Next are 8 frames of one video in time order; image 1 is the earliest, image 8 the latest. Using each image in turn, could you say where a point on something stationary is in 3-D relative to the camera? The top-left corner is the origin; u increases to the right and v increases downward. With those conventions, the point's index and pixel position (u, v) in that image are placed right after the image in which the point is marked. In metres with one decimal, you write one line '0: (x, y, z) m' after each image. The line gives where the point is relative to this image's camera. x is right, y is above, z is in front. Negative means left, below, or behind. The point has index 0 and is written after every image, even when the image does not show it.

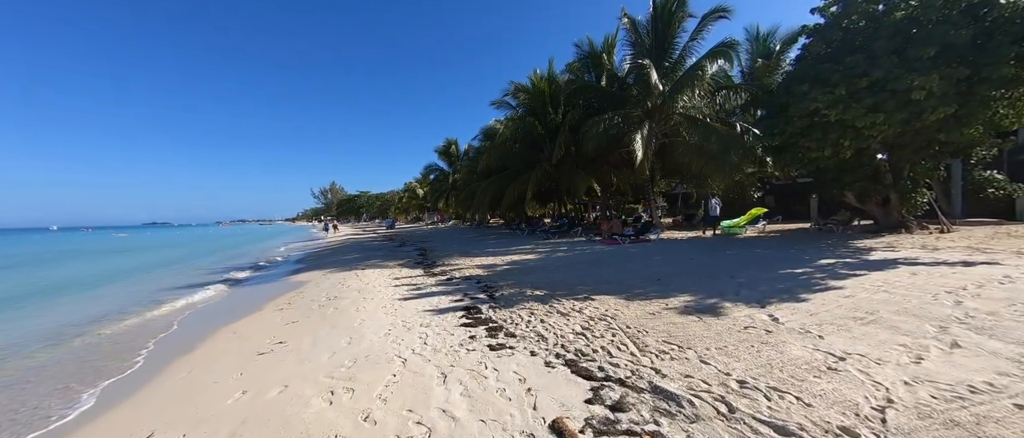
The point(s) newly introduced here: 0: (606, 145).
0: (+4.6, +3.6, +15.9) m
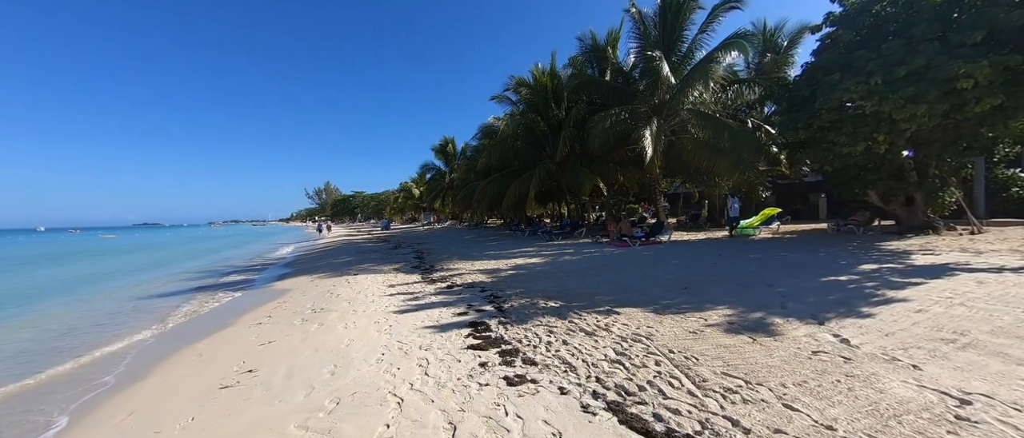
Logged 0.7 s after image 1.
0: (+4.7, +3.6, +15.2) m
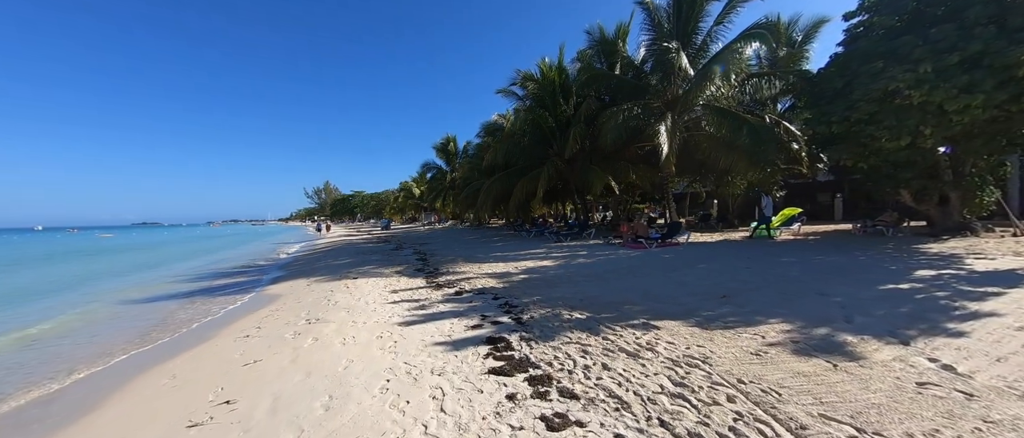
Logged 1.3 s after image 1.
0: (+5.0, +3.5, +14.5) m
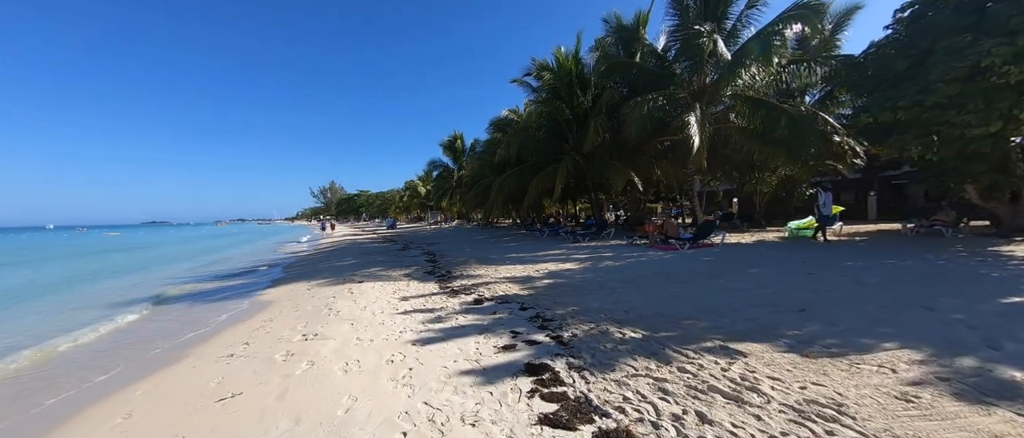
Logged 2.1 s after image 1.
0: (+5.7, +3.6, +13.5) m
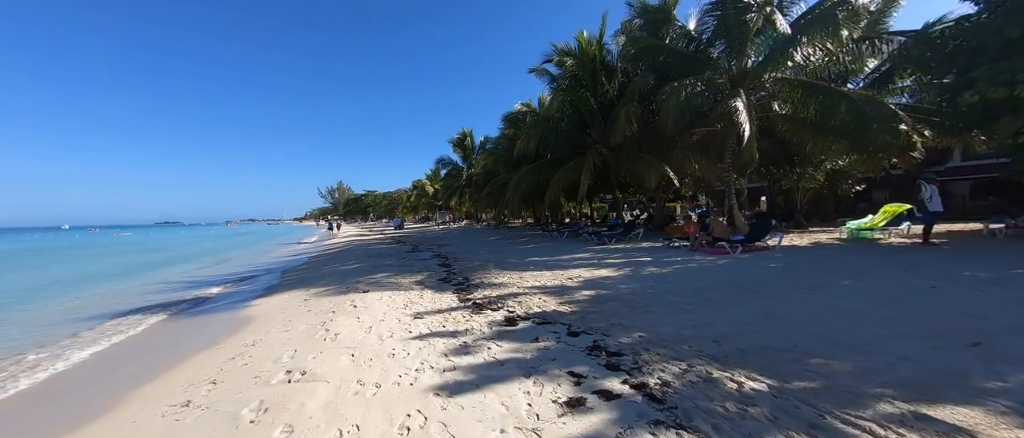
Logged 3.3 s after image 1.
0: (+6.4, +3.6, +12.1) m
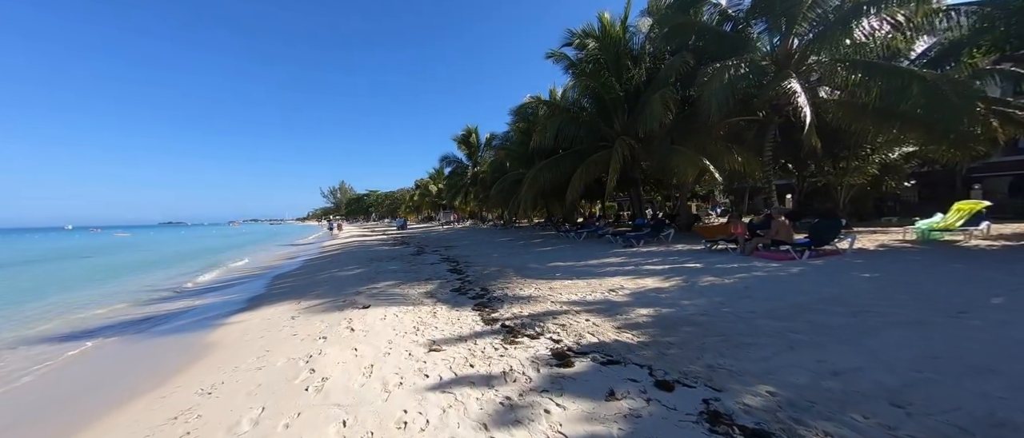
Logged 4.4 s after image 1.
0: (+7.0, +3.6, +10.8) m
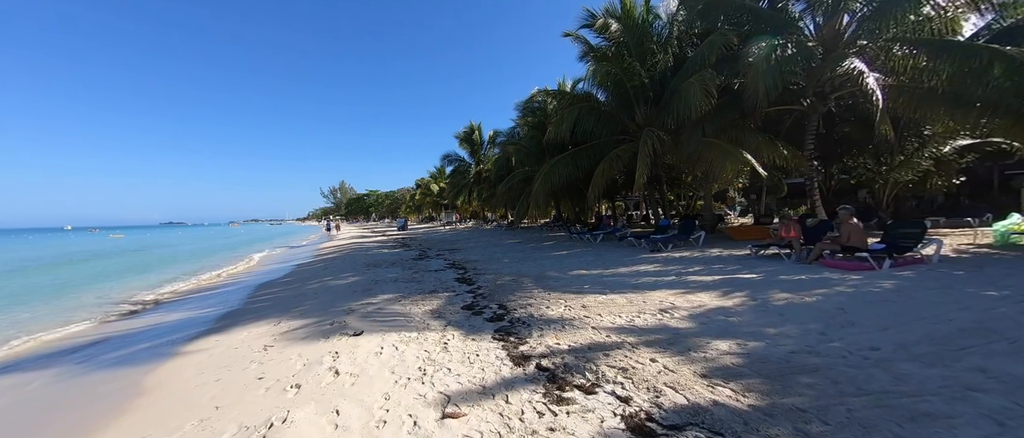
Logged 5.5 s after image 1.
0: (+7.5, +3.6, +9.5) m
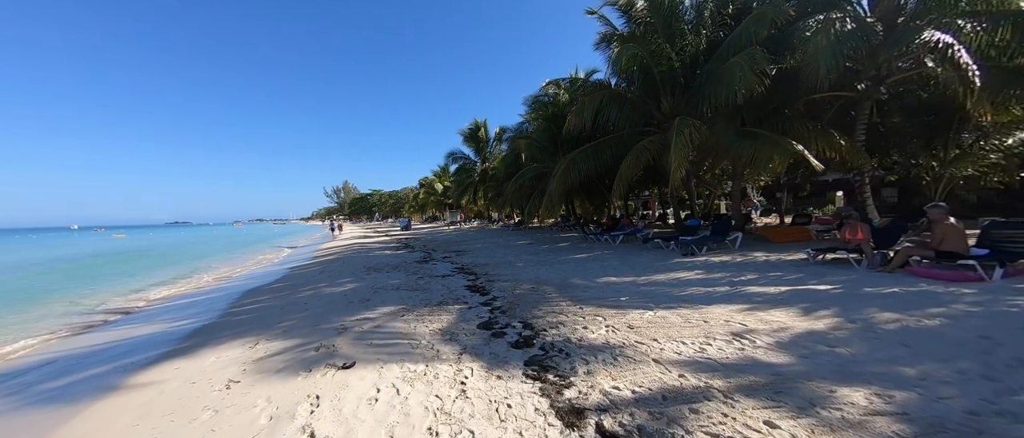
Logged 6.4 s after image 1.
0: (+7.9, +3.6, +8.3) m
